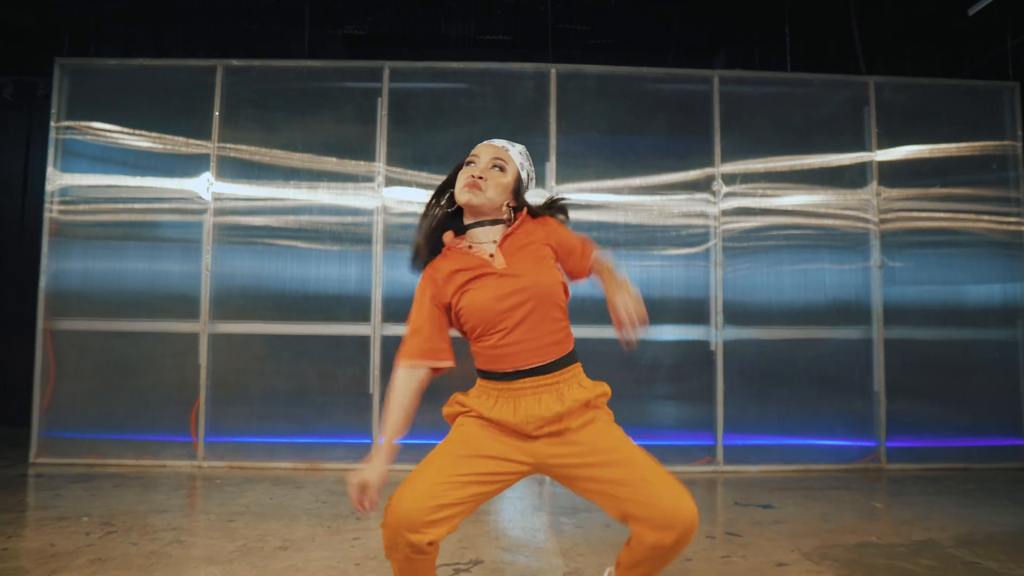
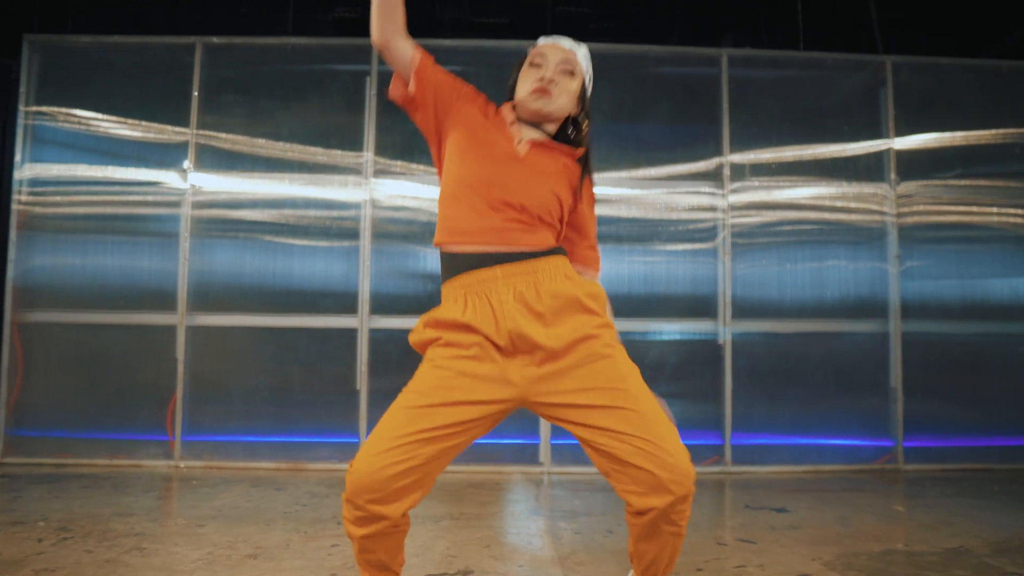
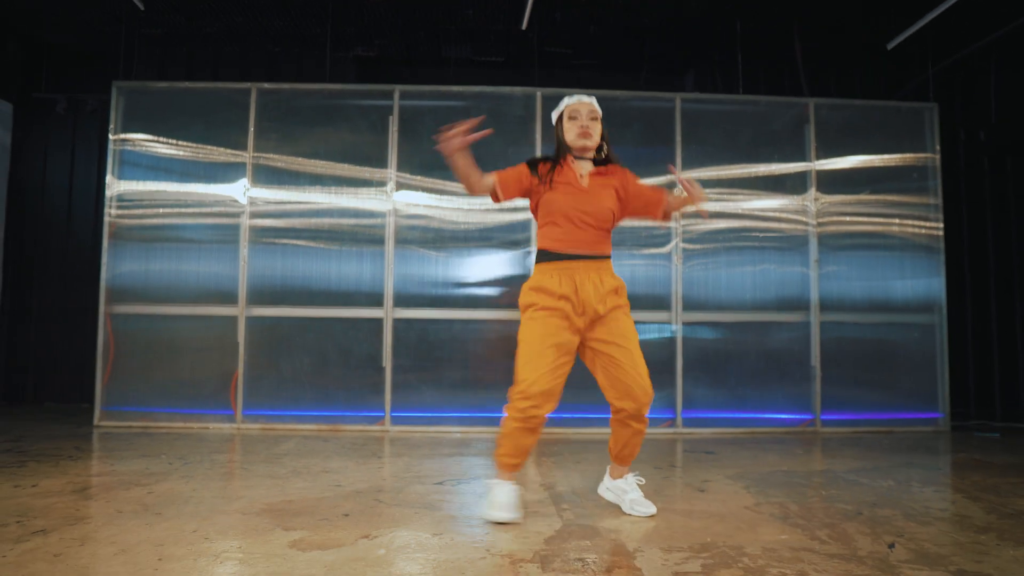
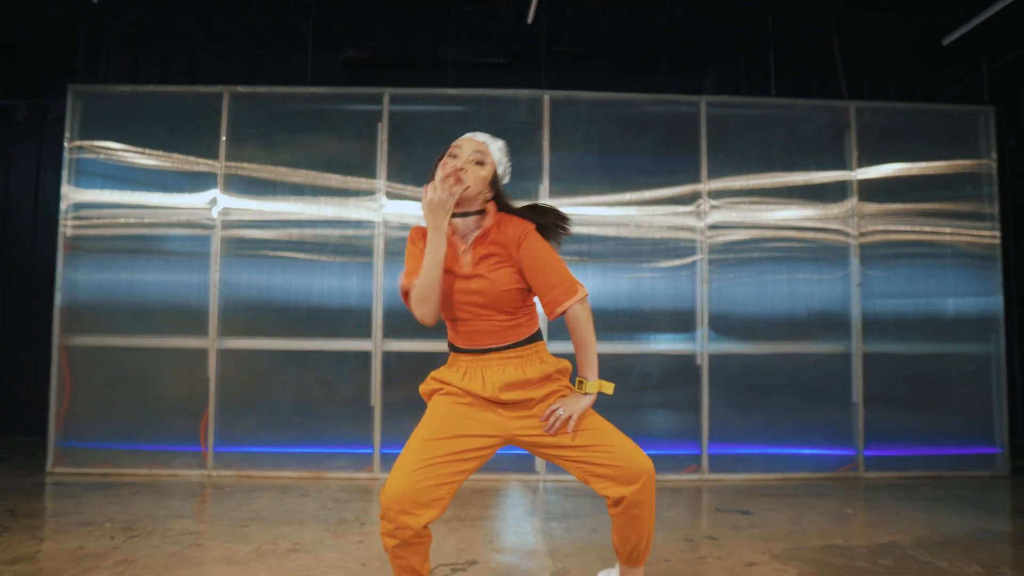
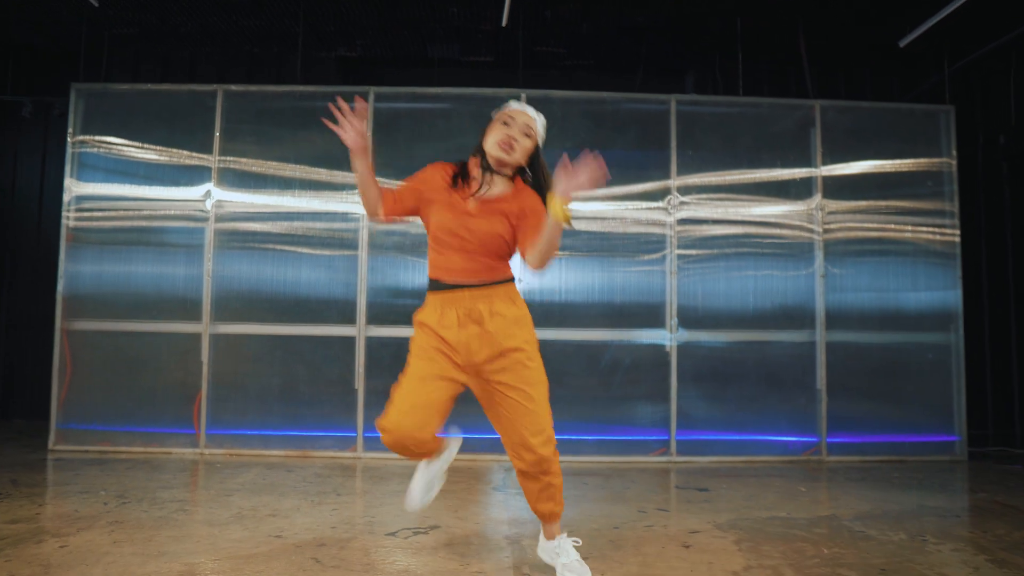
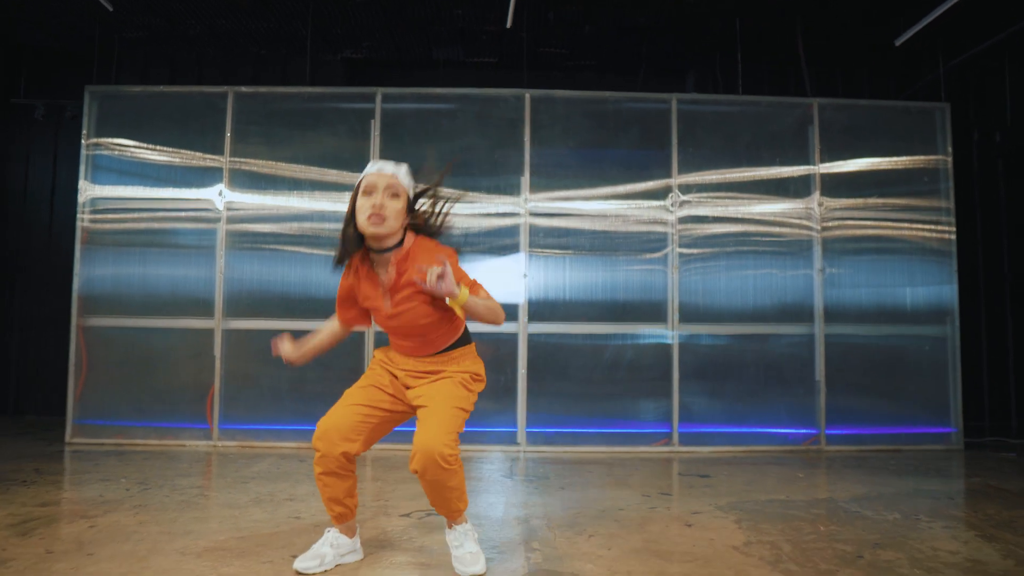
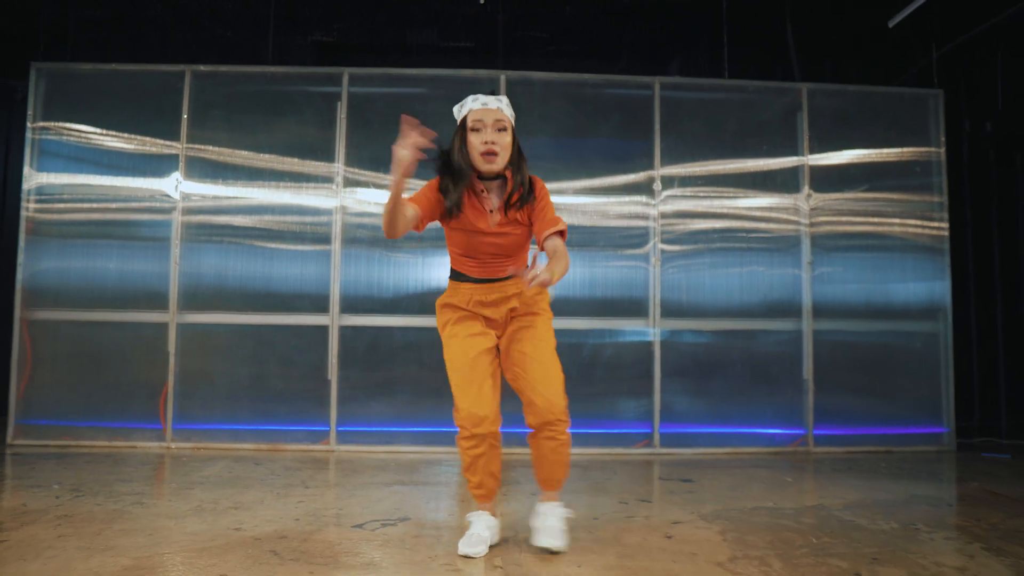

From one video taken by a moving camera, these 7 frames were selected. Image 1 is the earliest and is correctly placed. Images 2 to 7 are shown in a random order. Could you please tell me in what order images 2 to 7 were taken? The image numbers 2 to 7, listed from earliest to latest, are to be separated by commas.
2, 4, 3, 7, 5, 6
